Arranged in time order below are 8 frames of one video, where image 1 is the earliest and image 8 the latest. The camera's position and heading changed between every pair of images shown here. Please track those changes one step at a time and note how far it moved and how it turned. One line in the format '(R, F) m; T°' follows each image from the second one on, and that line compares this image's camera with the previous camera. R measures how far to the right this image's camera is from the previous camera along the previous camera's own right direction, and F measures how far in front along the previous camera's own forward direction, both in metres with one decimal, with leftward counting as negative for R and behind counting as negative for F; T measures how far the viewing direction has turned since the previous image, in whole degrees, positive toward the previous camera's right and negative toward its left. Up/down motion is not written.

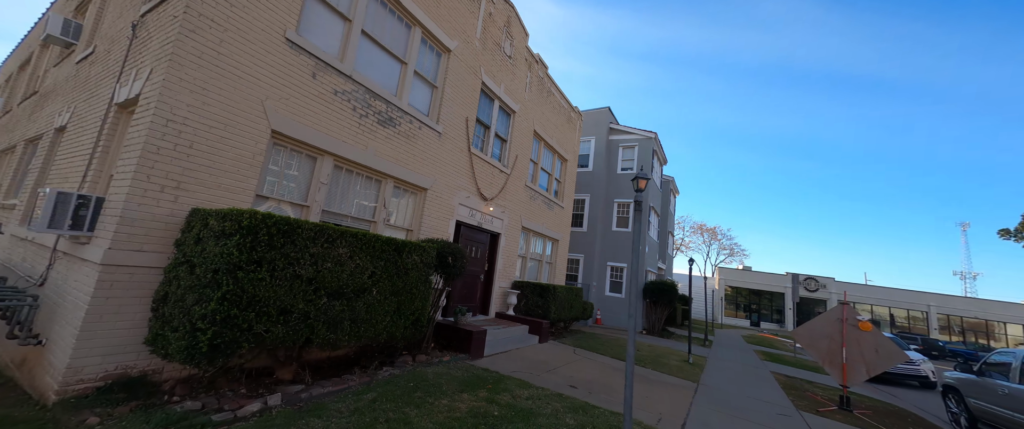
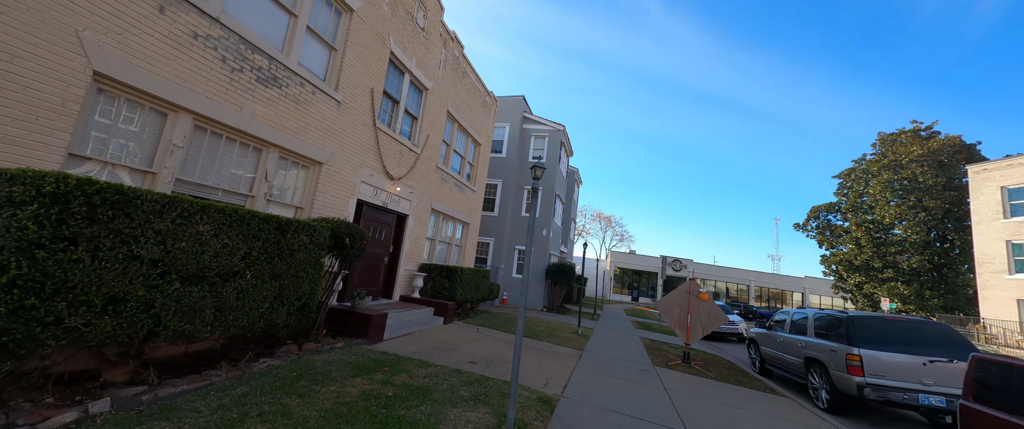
(+0.1, -0.1) m; +15°
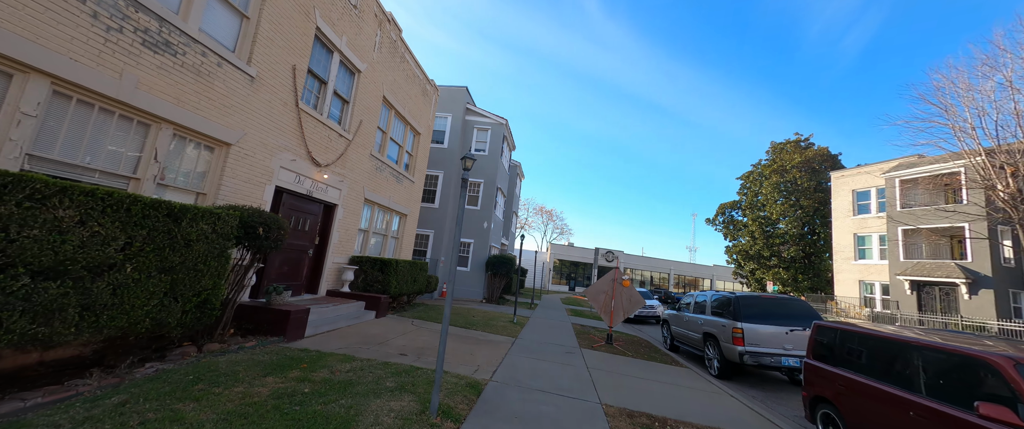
(+0.2, -0.1) m; +10°
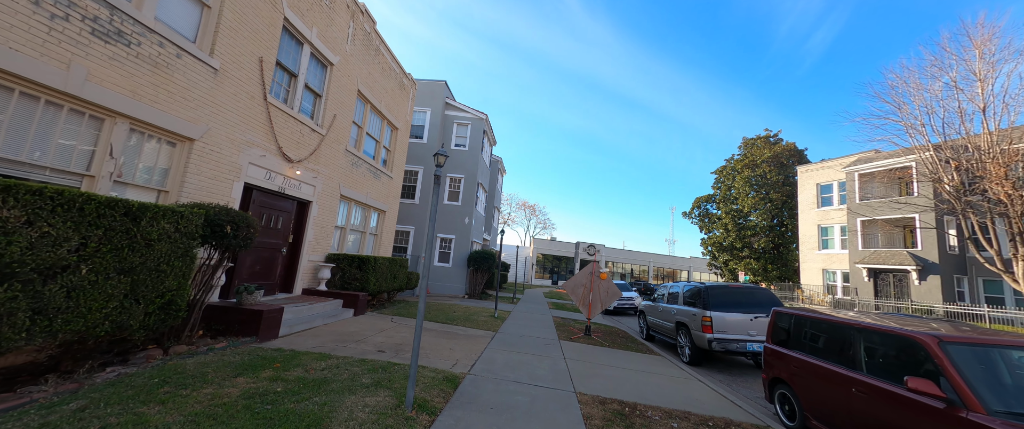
(+0.1, -0.1) m; +3°
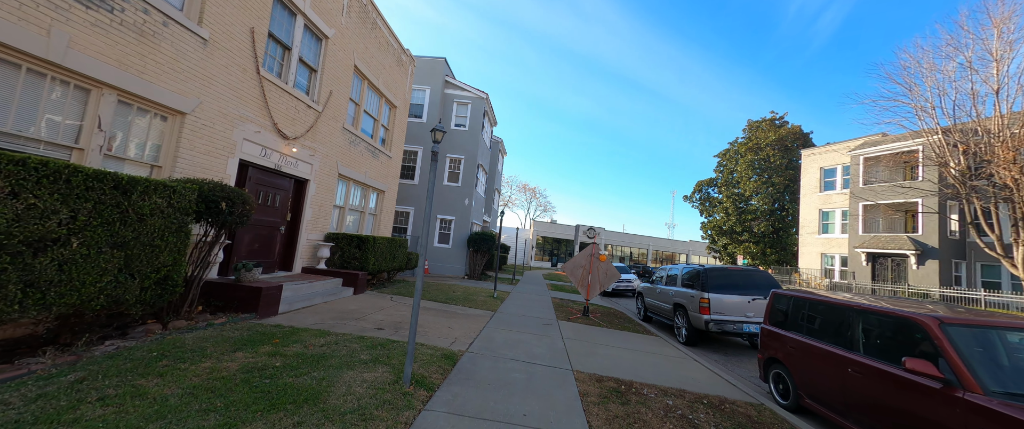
(0.0, +0.1) m; 0°
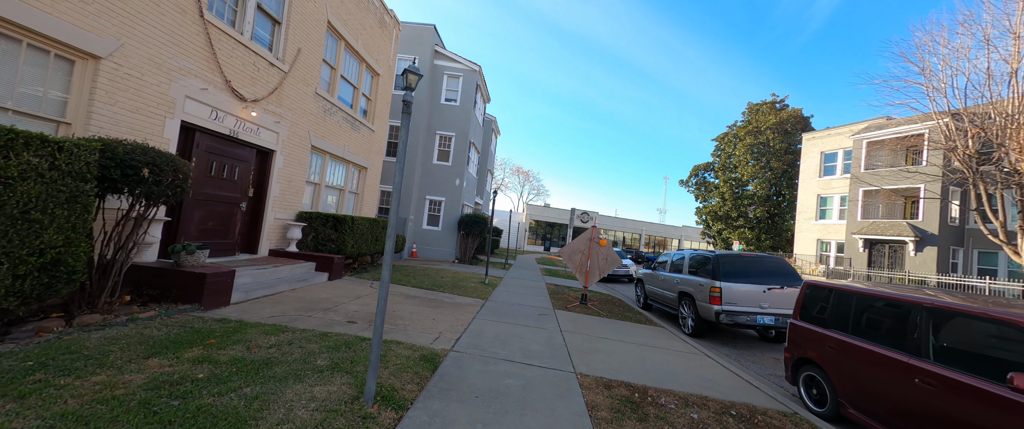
(0.0, +0.8) m; +1°
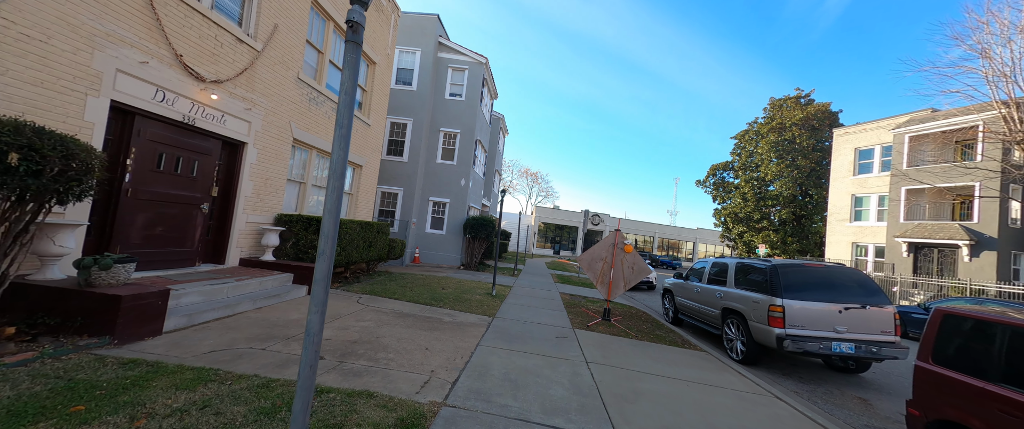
(-0.1, +1.2) m; -1°
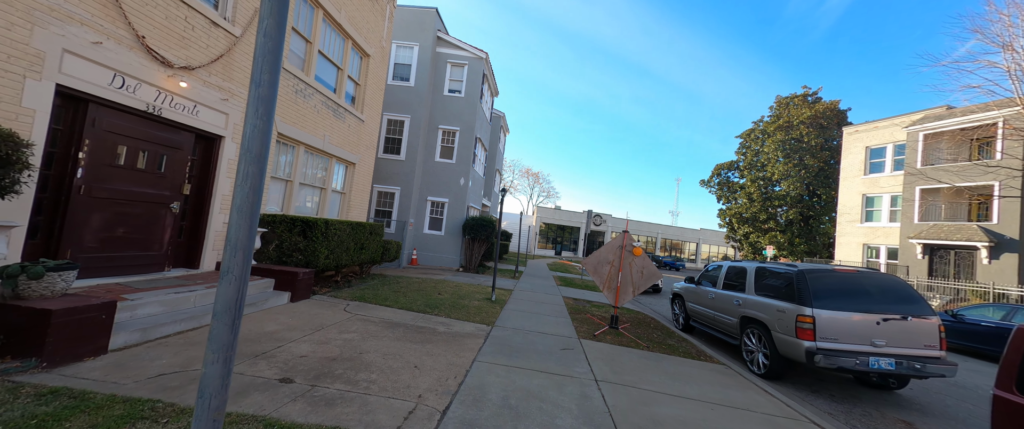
(0.0, +0.5) m; 0°
